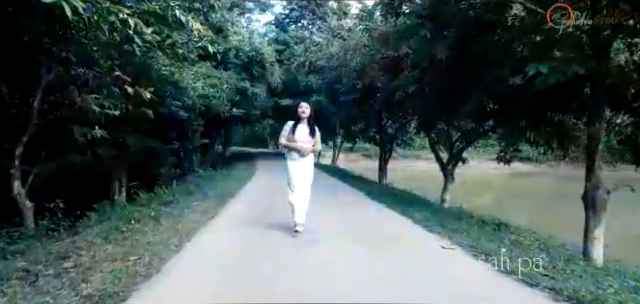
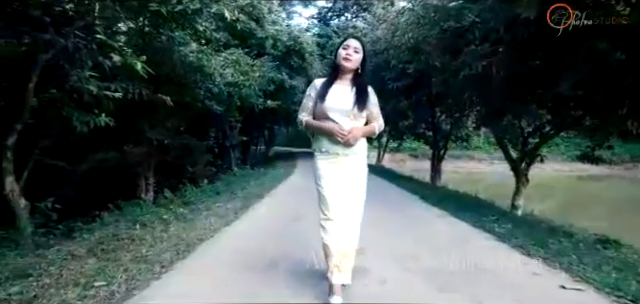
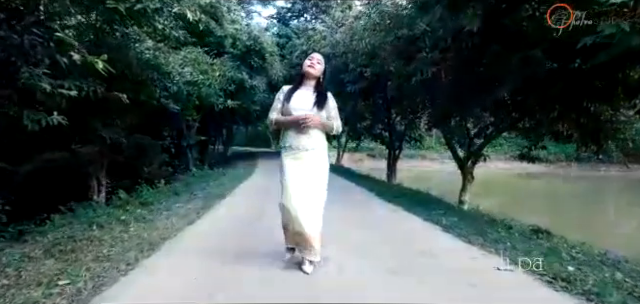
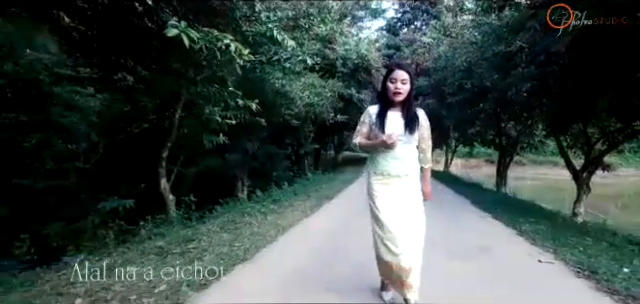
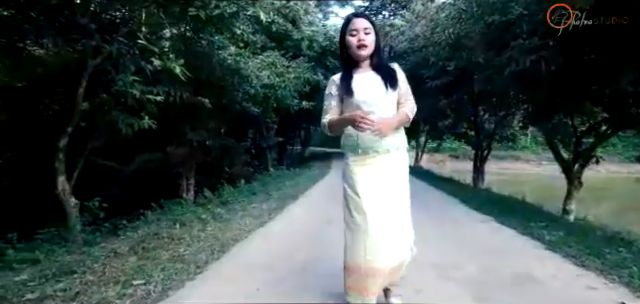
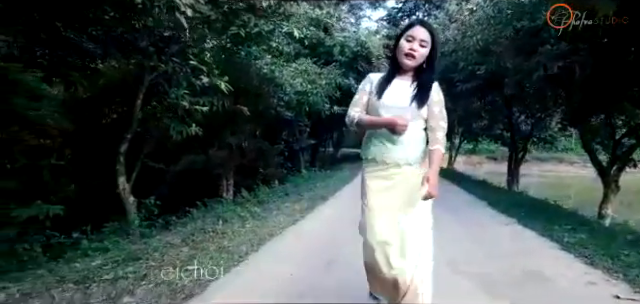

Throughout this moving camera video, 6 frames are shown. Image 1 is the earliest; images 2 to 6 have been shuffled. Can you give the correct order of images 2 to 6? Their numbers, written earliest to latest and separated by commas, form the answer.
3, 2, 5, 6, 4
